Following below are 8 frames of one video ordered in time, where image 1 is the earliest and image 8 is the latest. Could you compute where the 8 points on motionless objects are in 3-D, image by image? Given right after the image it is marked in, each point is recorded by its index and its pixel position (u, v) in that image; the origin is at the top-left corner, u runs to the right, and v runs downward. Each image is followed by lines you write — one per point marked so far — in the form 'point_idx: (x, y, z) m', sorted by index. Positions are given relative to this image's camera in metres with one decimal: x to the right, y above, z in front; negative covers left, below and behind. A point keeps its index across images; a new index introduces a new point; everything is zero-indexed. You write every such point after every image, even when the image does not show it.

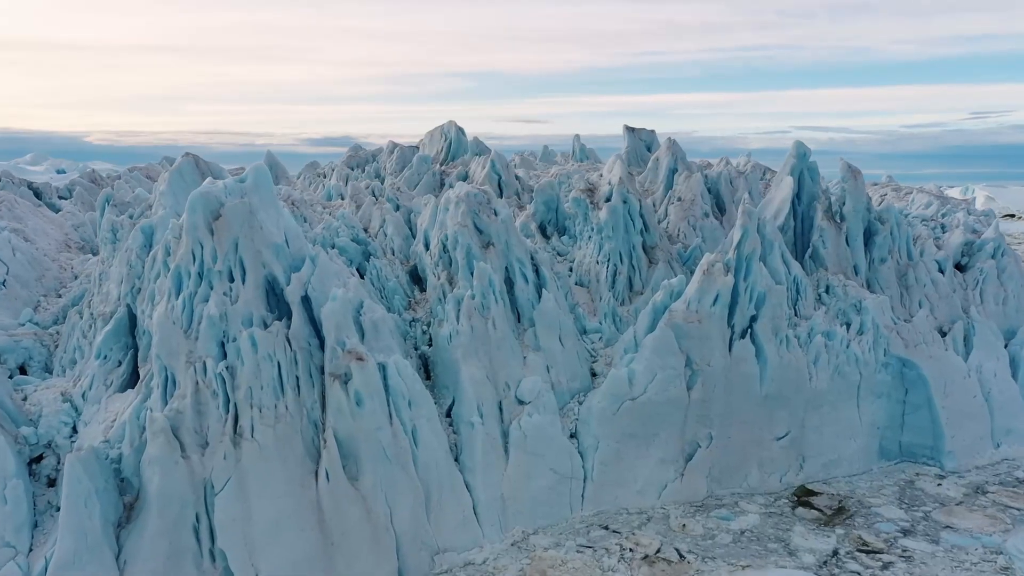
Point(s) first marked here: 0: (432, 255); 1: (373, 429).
0: (-1.2, +0.5, +17.4) m
1: (-1.6, -1.6, +12.9) m
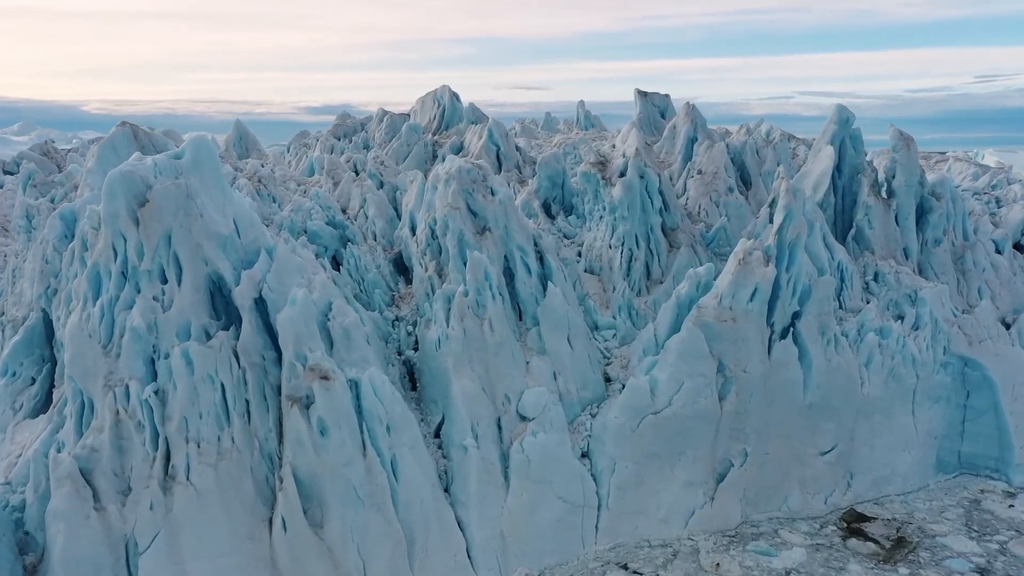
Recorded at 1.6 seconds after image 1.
0: (-1.2, +0.6, +14.9) m
1: (-1.6, -1.6, +10.4) m
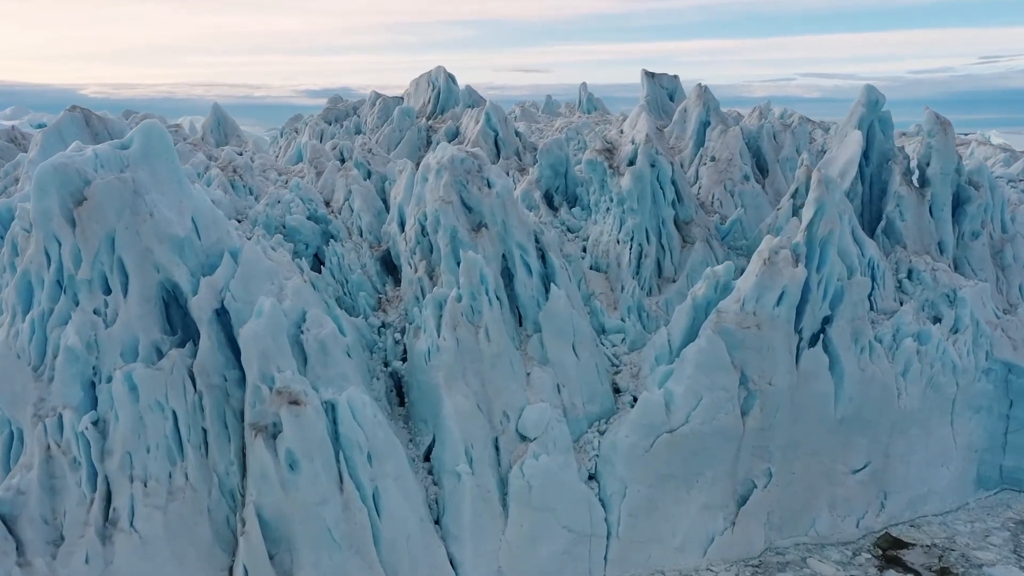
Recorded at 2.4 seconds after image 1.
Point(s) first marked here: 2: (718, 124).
0: (-1.2, +0.6, +13.5) m
1: (-1.6, -1.7, +9.0) m
2: (+3.6, +2.9, +20.0) m
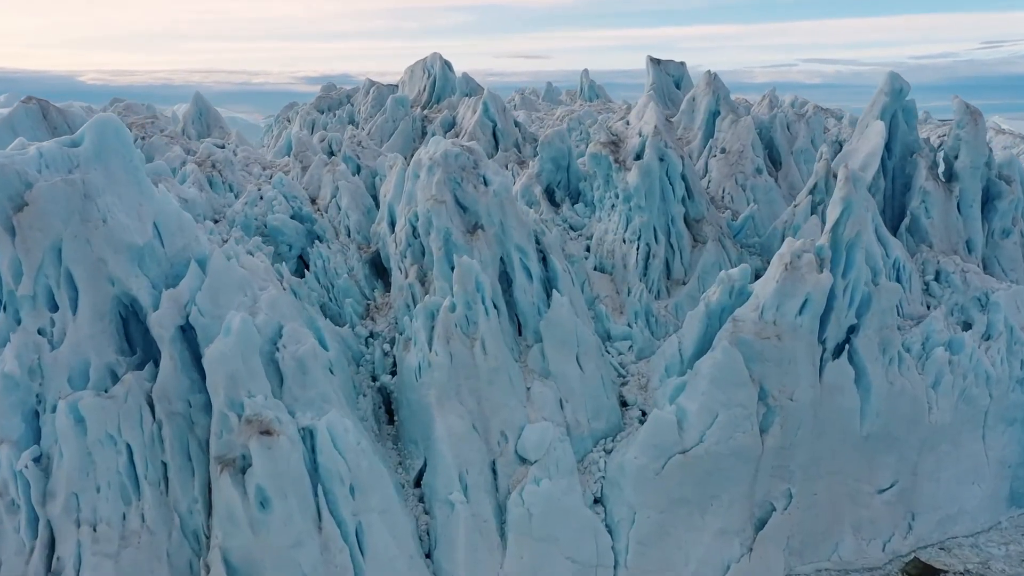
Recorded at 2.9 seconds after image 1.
0: (-1.3, +0.5, +12.5) m
1: (-1.6, -1.8, +8.0) m
2: (+3.6, +2.9, +18.9) m
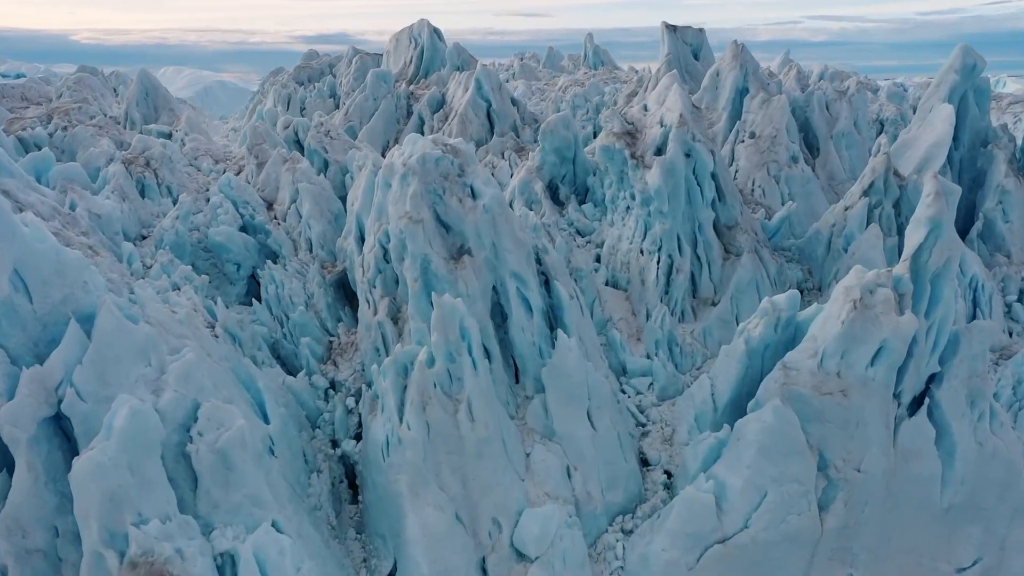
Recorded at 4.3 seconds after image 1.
0: (-1.3, +0.2, +10.1) m
1: (-1.6, -2.3, +5.7) m
2: (+3.5, +2.8, +16.4) m
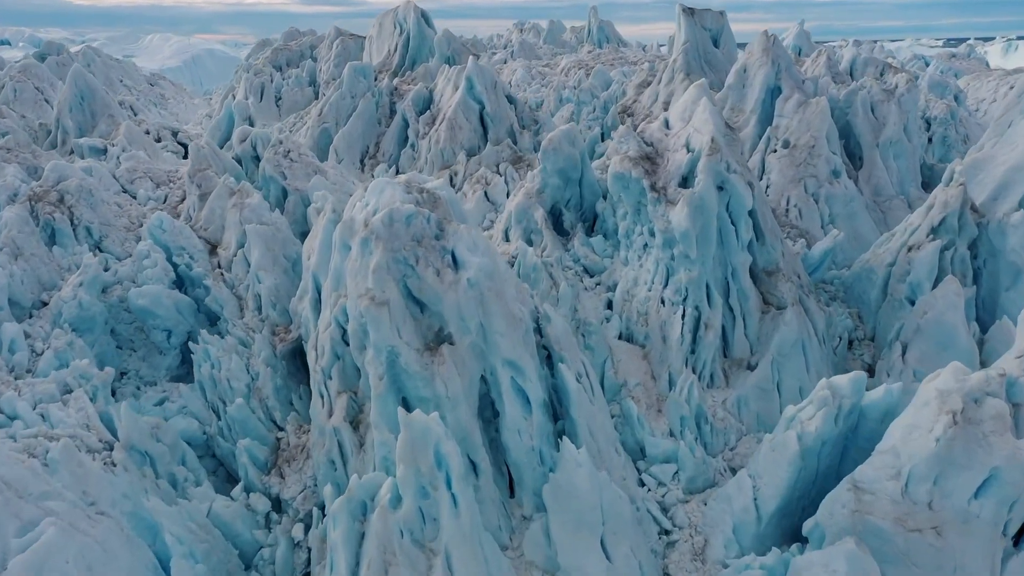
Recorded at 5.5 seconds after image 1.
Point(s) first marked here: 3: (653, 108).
0: (-1.3, -0.4, +8.0) m
1: (-1.7, -3.0, +3.7) m
2: (+3.5, +2.4, +14.2) m
3: (+2.2, +2.7, +17.5) m
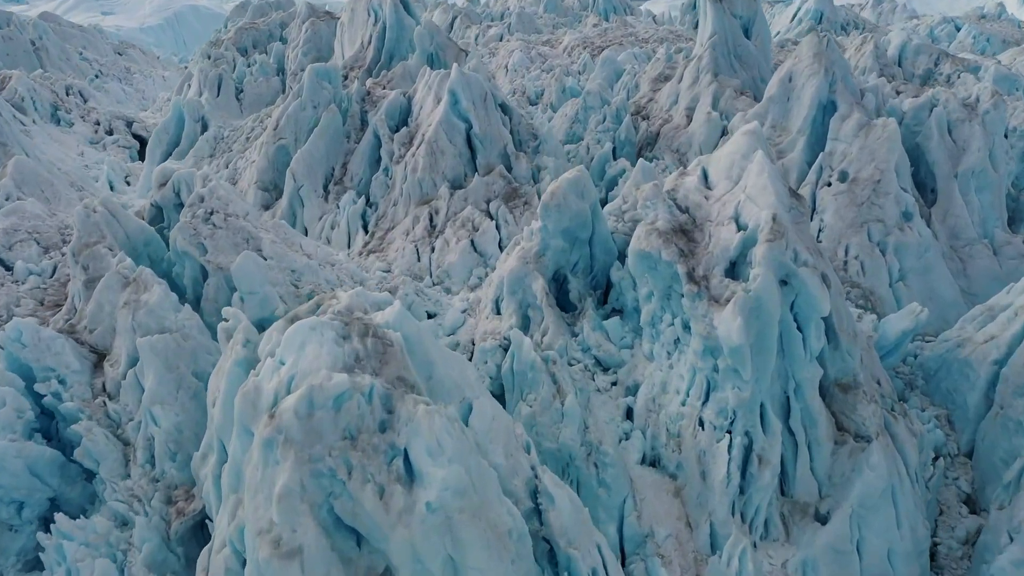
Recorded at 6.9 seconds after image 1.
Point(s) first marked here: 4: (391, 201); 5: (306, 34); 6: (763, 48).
0: (-1.4, -1.3, +5.4) m
1: (-1.8, -4.1, +1.3) m
2: (+3.4, +1.8, +11.5) m
3: (+2.1, +2.3, +14.8) m
4: (-1.3, +0.9, +12.1) m
5: (-3.3, +4.1, +18.2) m
6: (+3.5, +3.3, +15.8) m
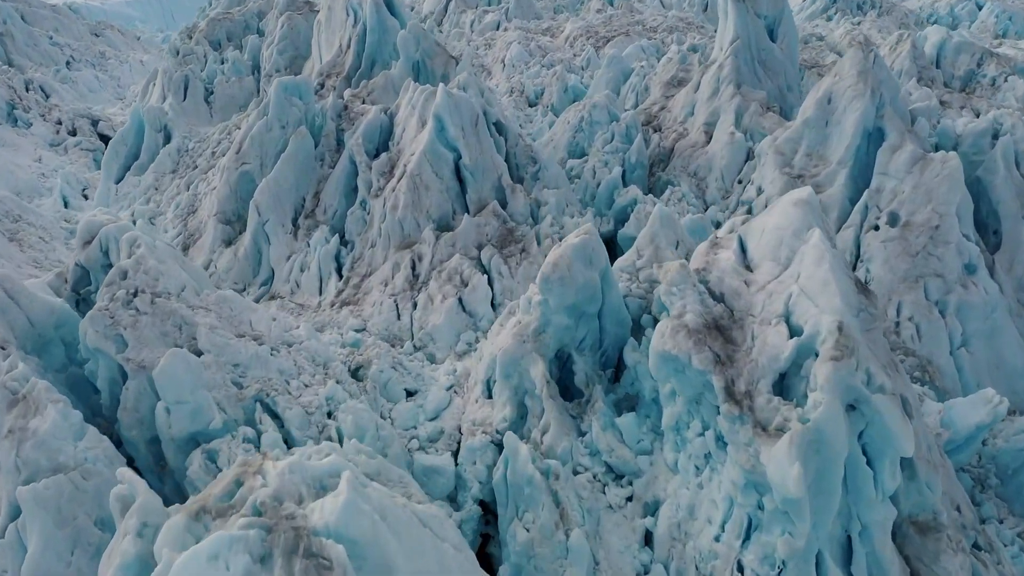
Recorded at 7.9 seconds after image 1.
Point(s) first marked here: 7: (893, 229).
0: (-1.5, -2.0, +3.9) m
1: (-1.8, -4.9, -0.2) m
2: (+3.4, +1.3, +9.9) m
3: (+2.0, +1.8, +13.1) m
4: (-1.3, +0.4, +10.5) m
5: (-3.3, +3.8, +16.5) m
6: (+3.4, +2.9, +14.1) m
7: (+3.1, +0.4, +9.3) m
